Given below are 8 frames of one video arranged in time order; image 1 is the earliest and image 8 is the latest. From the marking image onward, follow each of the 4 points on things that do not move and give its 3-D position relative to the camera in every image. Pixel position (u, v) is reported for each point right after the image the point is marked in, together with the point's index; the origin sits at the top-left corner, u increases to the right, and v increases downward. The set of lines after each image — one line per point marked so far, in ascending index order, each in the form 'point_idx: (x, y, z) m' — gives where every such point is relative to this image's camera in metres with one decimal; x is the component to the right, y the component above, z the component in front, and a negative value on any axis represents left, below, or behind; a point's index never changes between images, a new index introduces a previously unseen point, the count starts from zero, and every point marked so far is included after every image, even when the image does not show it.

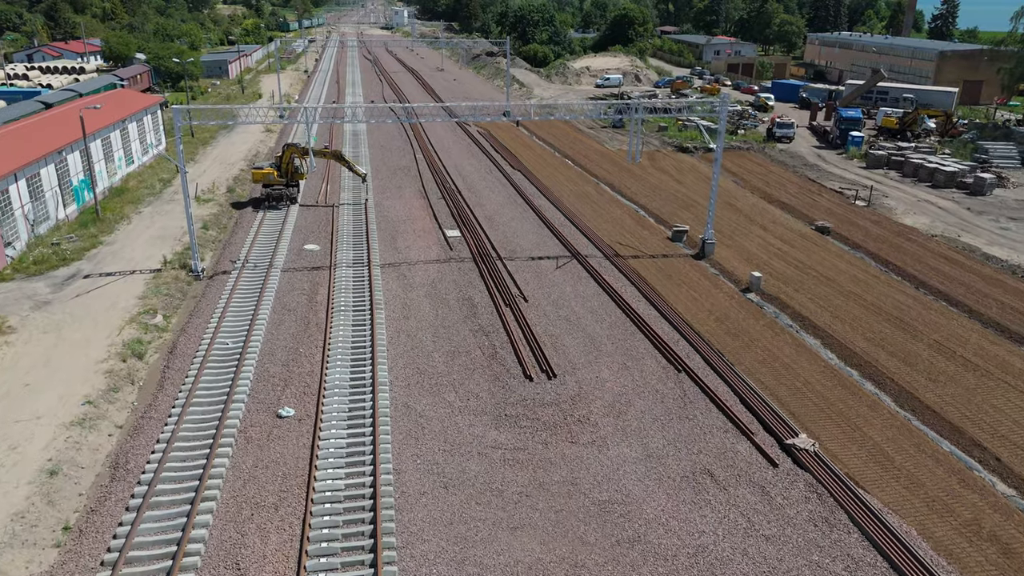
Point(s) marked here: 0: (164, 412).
0: (-6.6, -2.4, +14.7) m
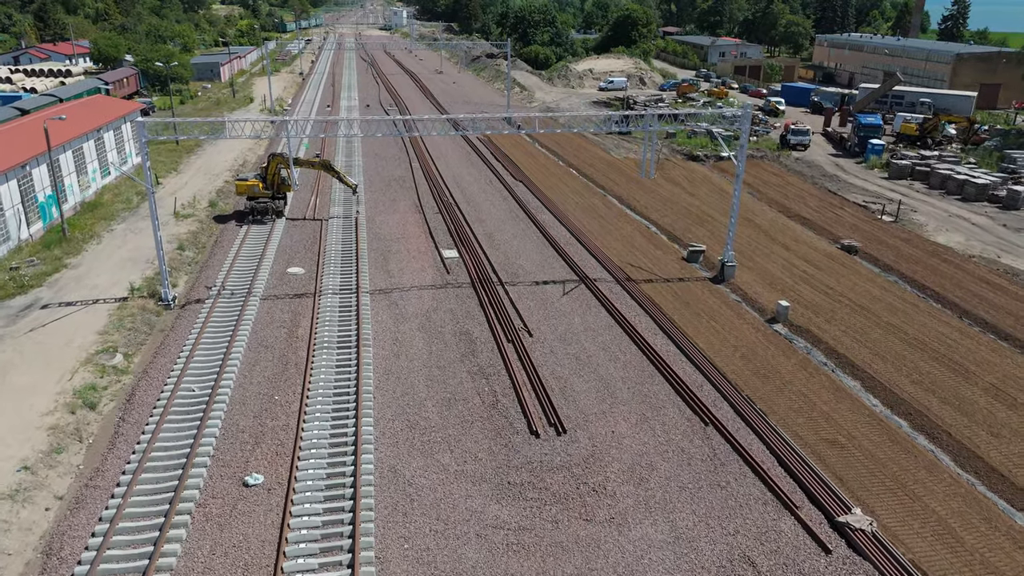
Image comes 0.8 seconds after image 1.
0: (-6.5, -3.1, +12.7) m
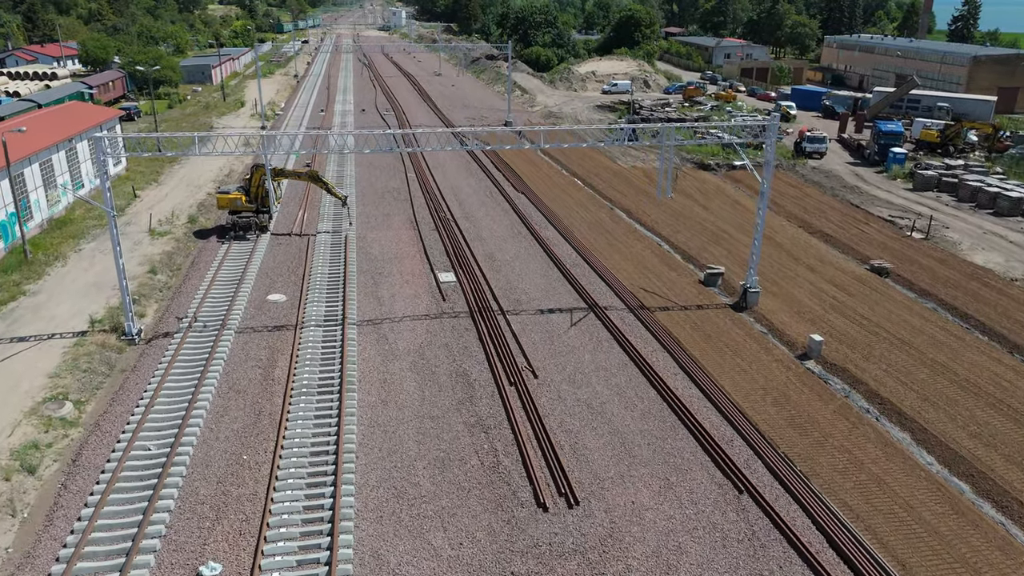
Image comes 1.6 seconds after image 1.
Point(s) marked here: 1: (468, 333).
0: (-6.4, -3.8, +10.8) m
1: (-1.0, -1.0, +18.2) m
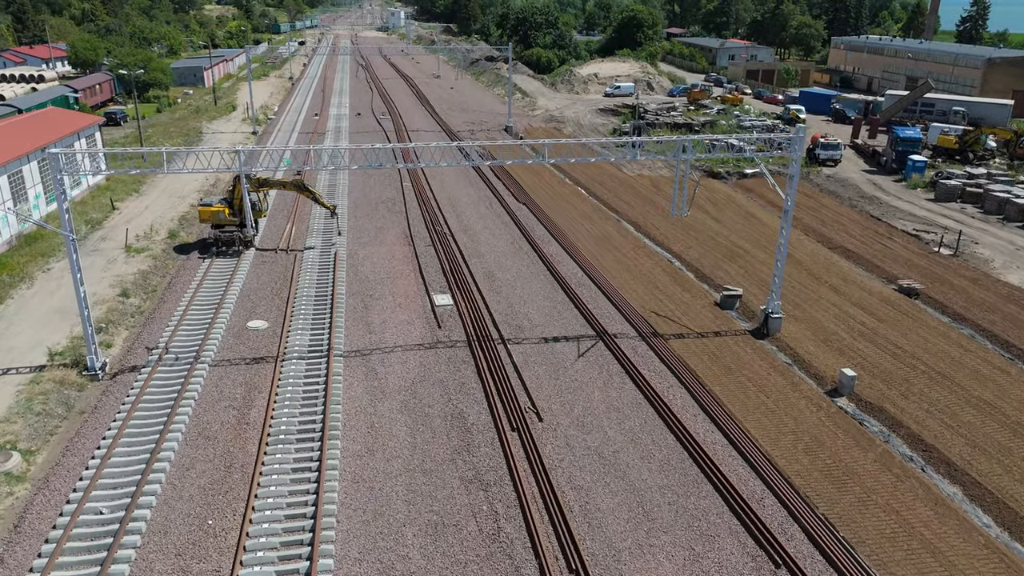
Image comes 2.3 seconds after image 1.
0: (-6.4, -4.4, +9.1) m
1: (-1.0, -1.7, +16.6) m
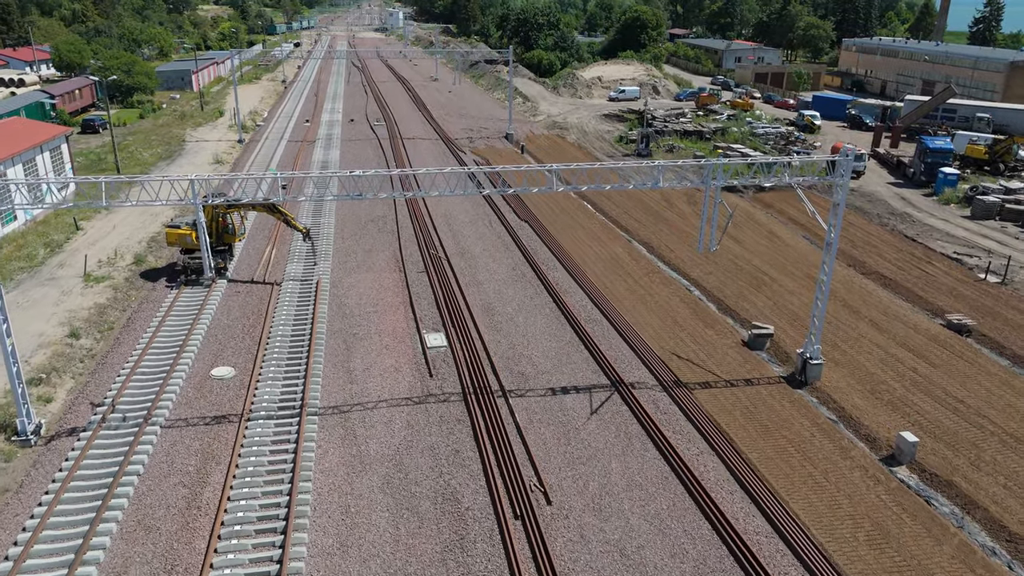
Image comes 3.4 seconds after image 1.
0: (-6.4, -5.3, +6.8) m
1: (-0.9, -2.5, +14.2) m
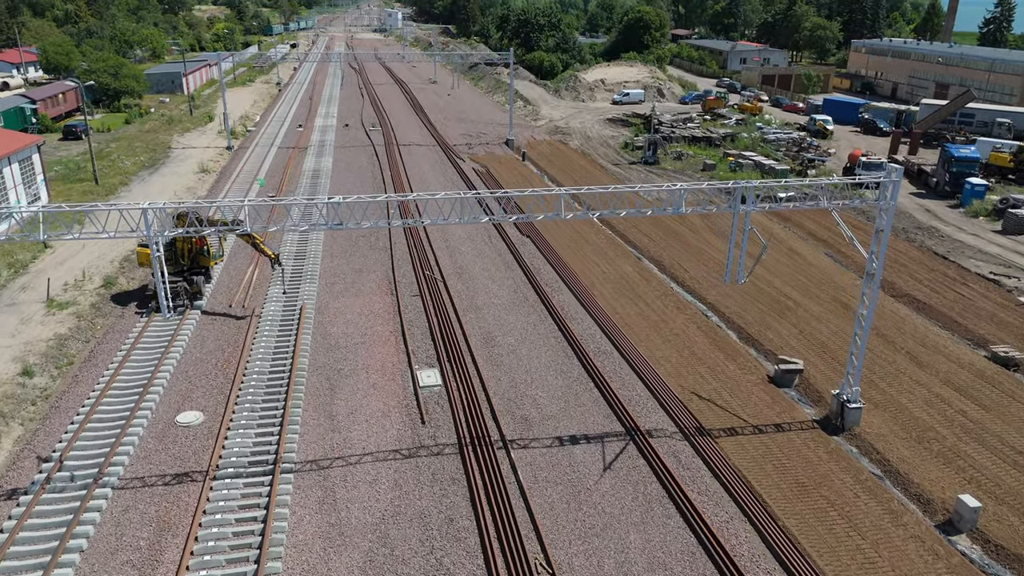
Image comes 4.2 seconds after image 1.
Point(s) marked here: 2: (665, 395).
0: (-6.3, -6.0, +5.0) m
1: (-0.9, -3.2, +12.5) m
2: (+3.0, -2.1, +15.6) m
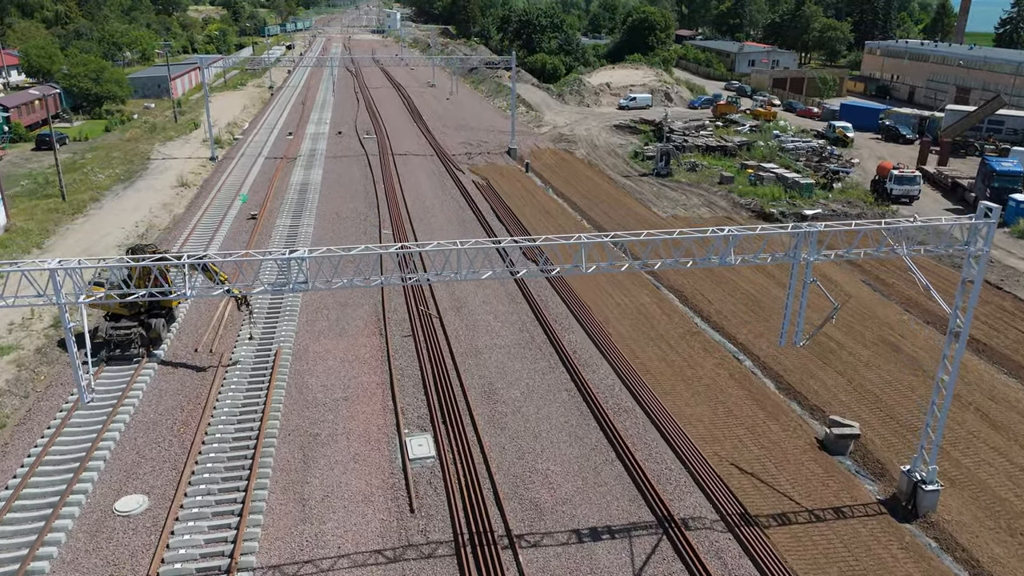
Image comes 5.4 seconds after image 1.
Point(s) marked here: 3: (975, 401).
0: (-6.2, -6.9, +2.6) m
1: (-0.8, -4.1, +10.0) m
2: (+3.2, -3.0, +13.2) m
3: (+9.0, -2.2, +15.5) m
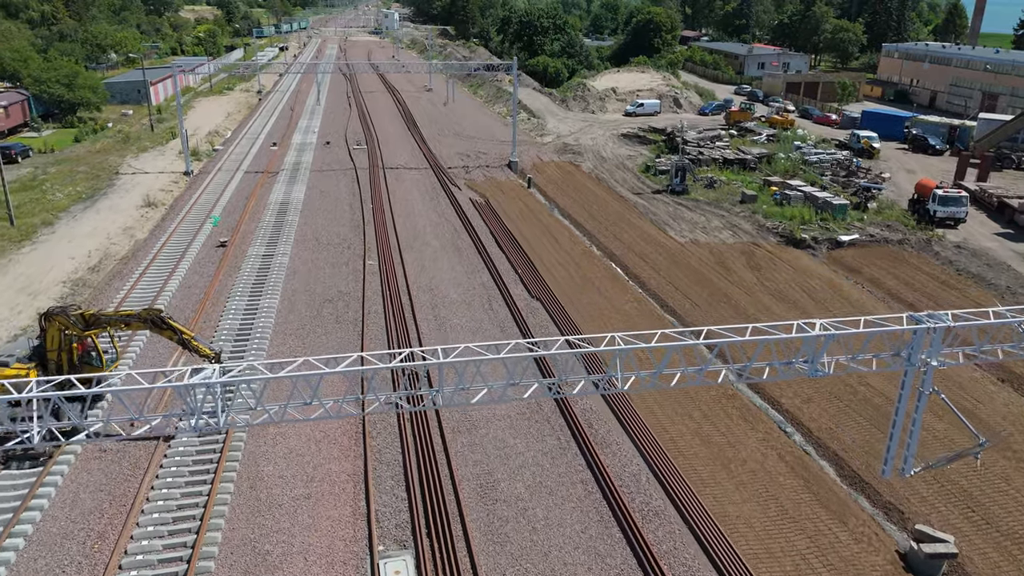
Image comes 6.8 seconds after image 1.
0: (-6.2, -8.0, -0.4) m
1: (-0.8, -5.2, +7.1) m
2: (+3.2, -4.1, +10.2) m
3: (+9.1, -3.4, +12.5) m
